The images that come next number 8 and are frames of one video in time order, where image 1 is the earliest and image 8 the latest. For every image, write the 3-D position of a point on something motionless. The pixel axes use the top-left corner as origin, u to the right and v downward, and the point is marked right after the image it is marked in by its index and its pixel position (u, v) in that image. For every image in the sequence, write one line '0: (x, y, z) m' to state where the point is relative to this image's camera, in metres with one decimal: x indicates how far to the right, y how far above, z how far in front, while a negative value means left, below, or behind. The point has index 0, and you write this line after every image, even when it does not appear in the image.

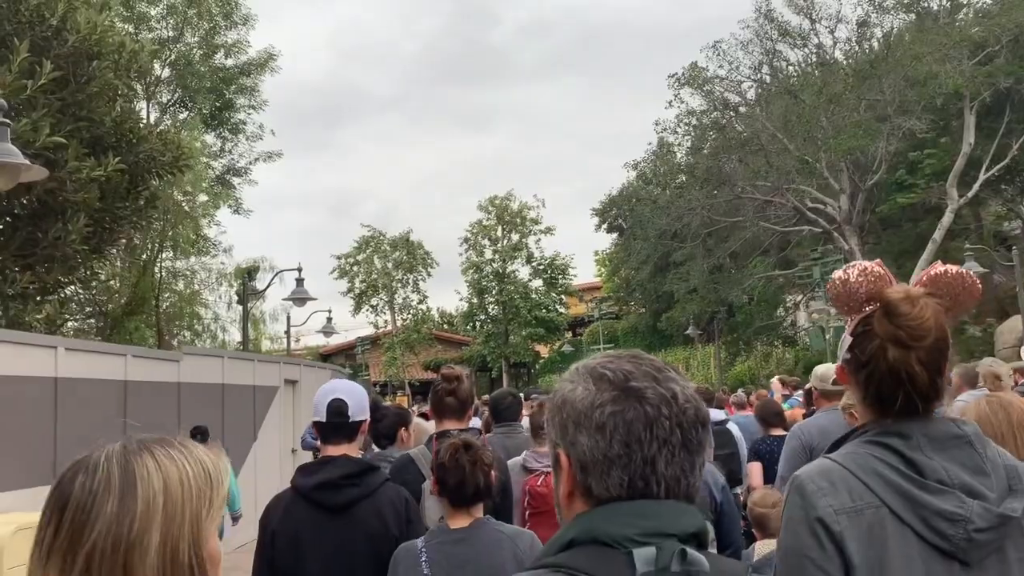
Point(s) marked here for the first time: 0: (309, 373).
0: (-4.3, -1.8, +18.2) m
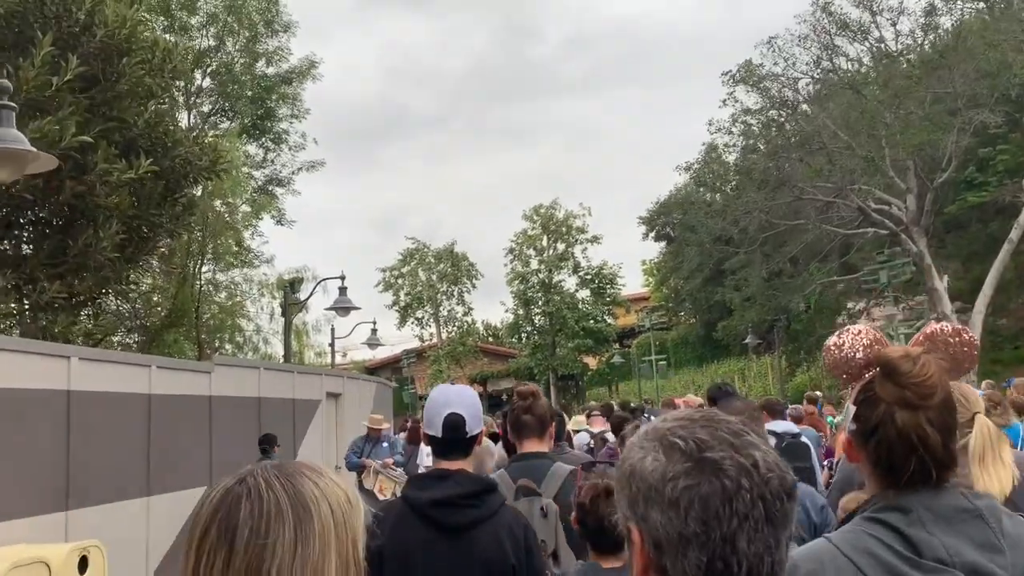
0: (-3.2, -2.0, +17.2) m
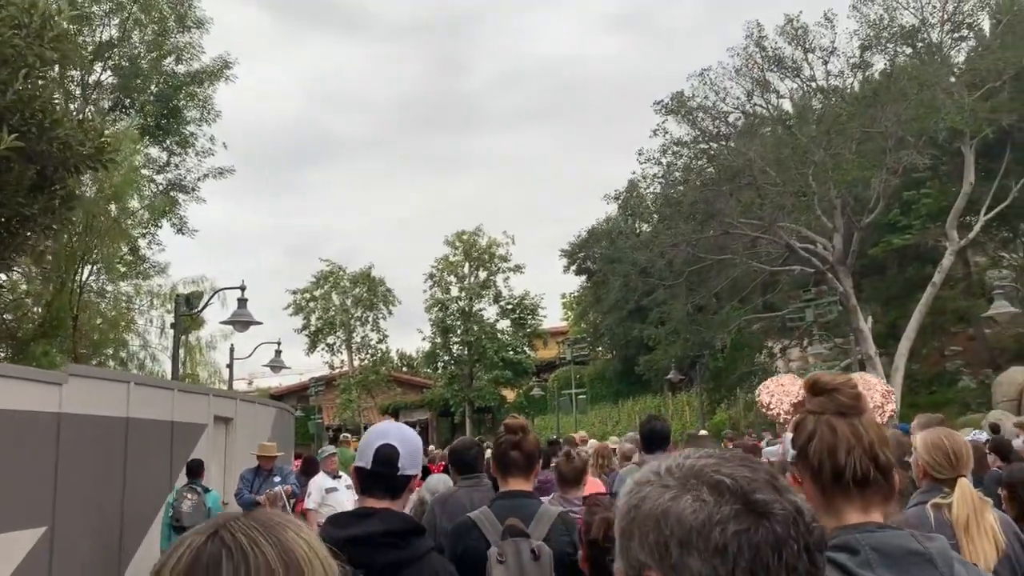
0: (-4.7, -2.1, +15.2) m
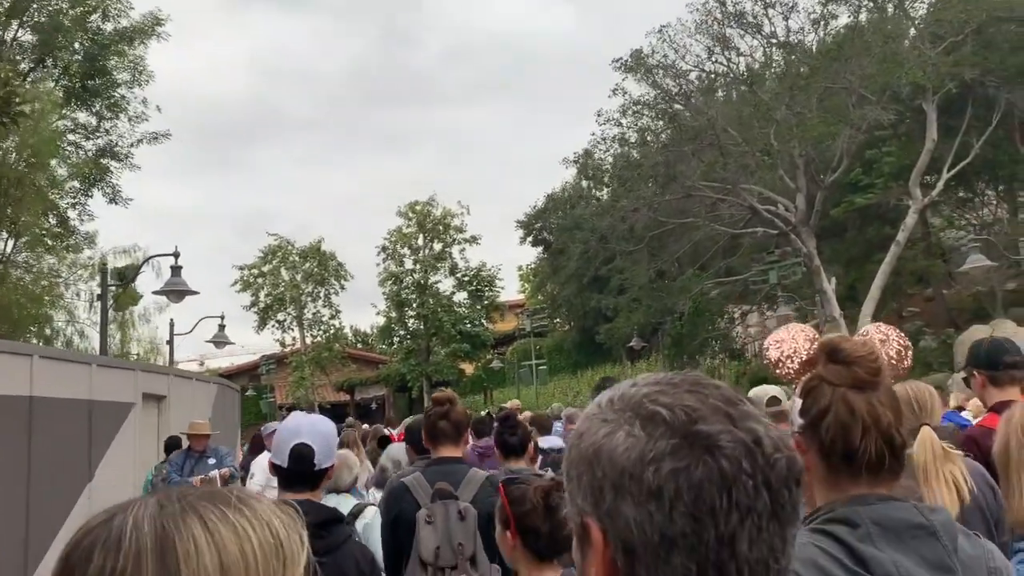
0: (-5.3, -1.6, +13.9) m
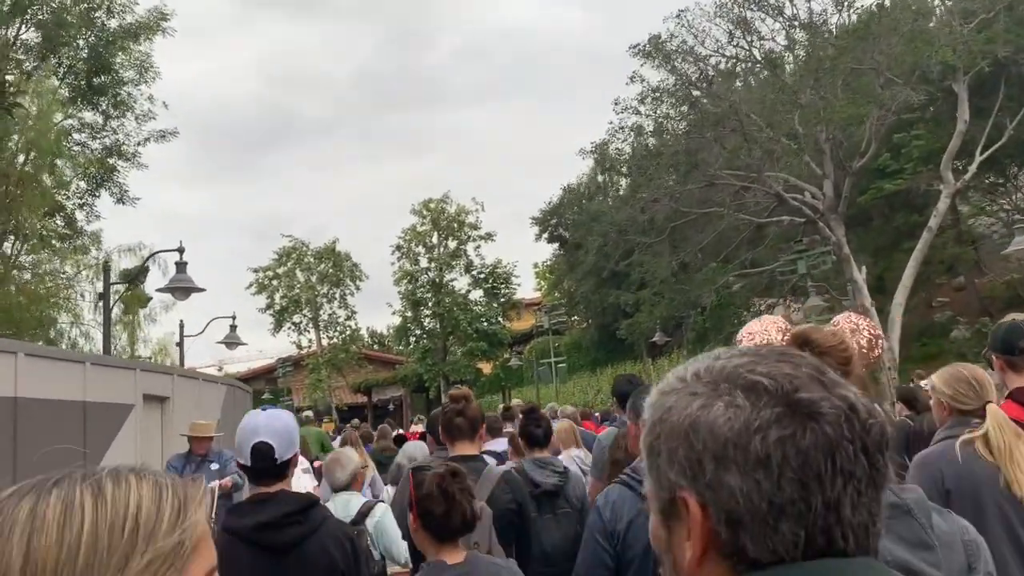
0: (-4.9, -1.5, +13.1) m
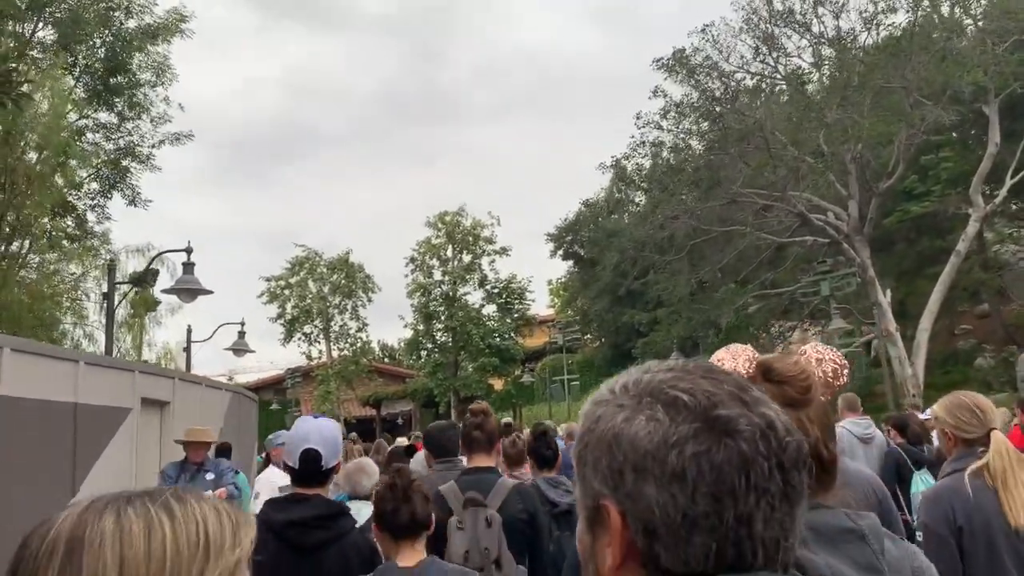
0: (-4.7, -1.5, +12.6) m
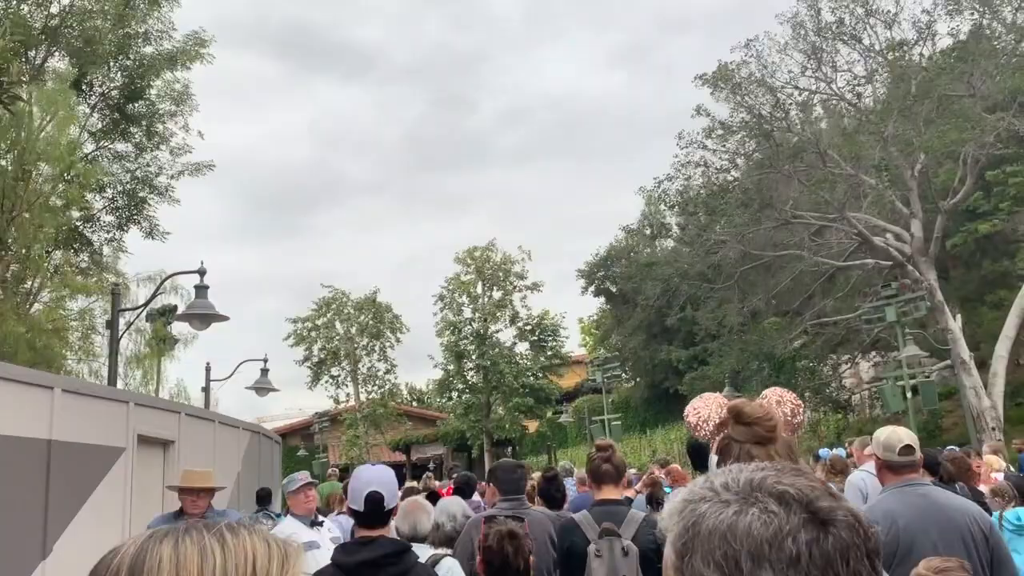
0: (-3.9, -1.8, +10.9) m
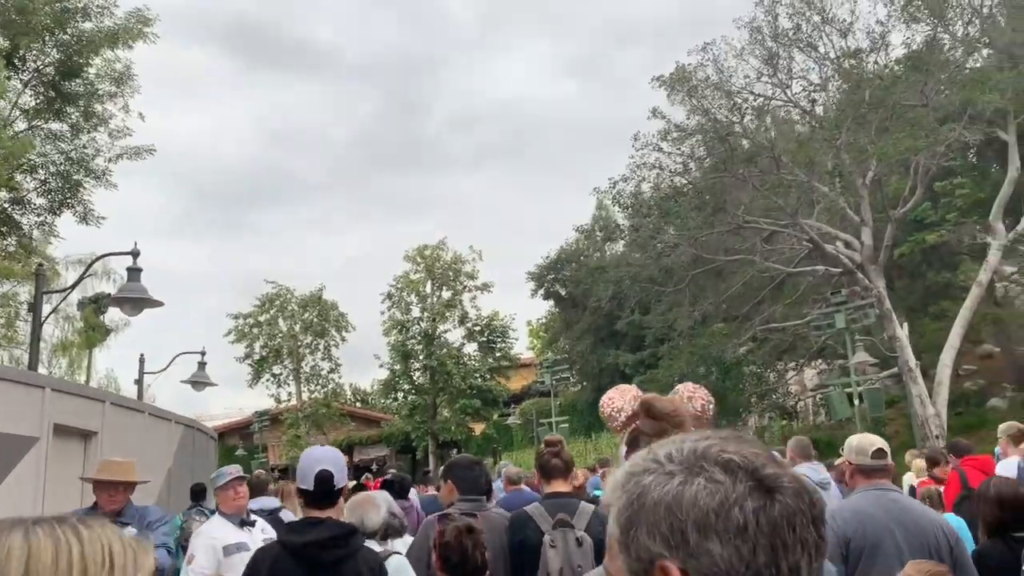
0: (-4.5, -1.6, +10.1) m
